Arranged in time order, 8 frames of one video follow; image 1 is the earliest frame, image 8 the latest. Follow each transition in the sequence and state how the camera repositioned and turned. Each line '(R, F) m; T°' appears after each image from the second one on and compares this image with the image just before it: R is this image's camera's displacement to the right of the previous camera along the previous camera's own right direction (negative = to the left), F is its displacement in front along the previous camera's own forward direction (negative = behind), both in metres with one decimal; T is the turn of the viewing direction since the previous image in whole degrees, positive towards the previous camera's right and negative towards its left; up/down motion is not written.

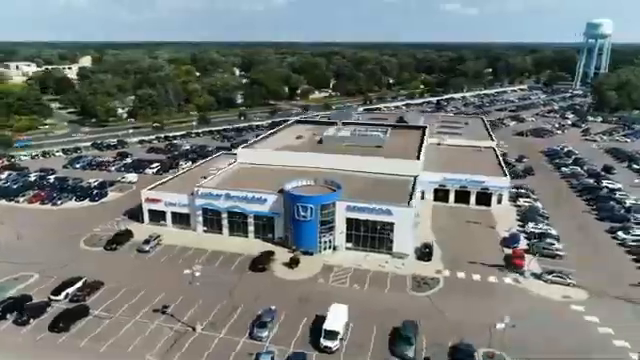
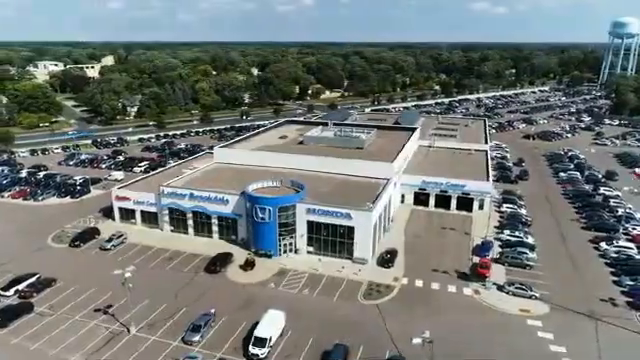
(+6.0, +1.2) m; -3°
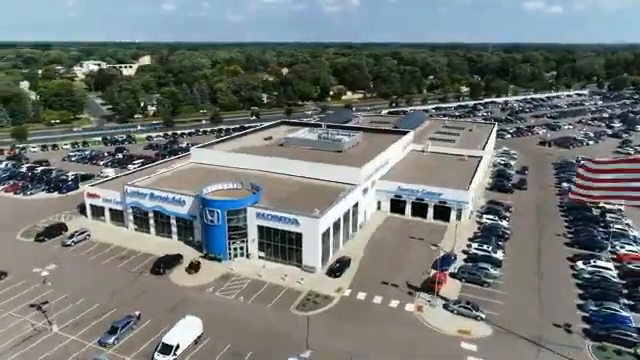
(+7.9, +1.7) m; -5°
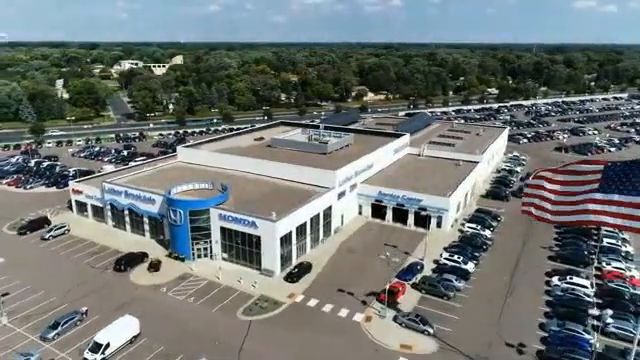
(+6.4, +1.1) m; -5°
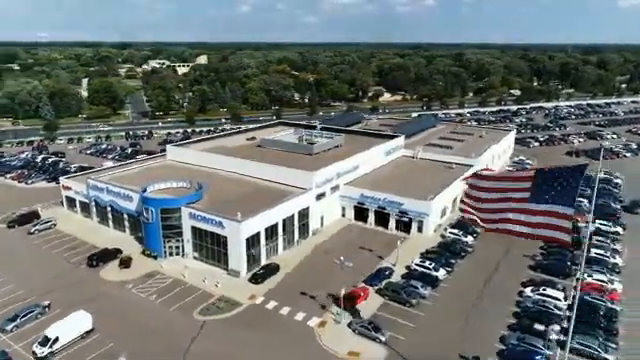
(+5.1, +0.6) m; -4°
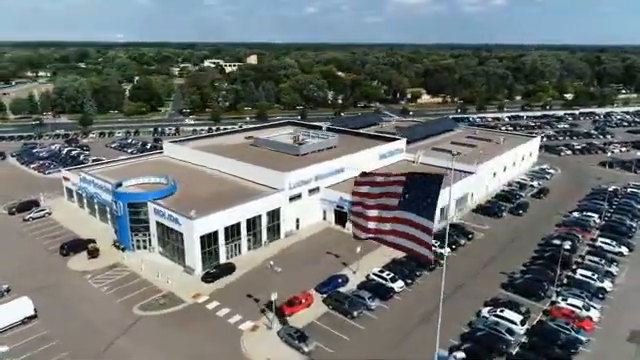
(+8.2, +1.6) m; -7°
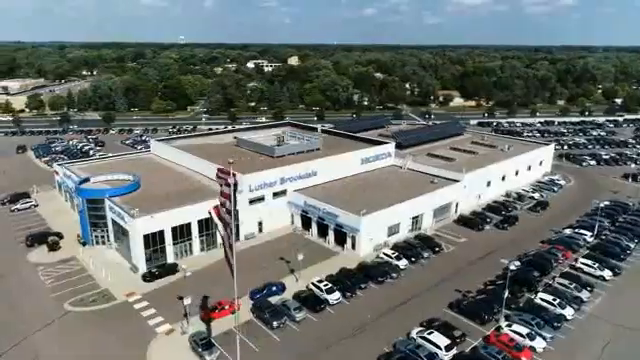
(+8.7, +1.9) m; -7°
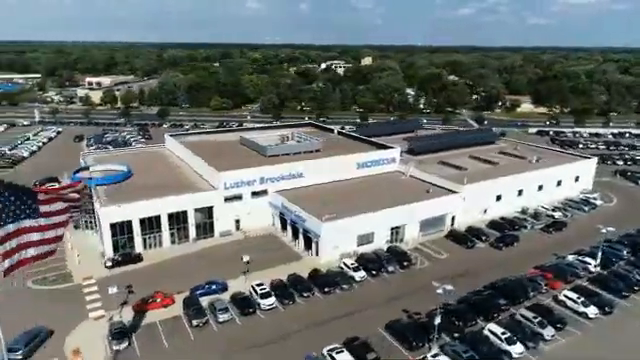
(+10.4, +2.1) m; -11°
